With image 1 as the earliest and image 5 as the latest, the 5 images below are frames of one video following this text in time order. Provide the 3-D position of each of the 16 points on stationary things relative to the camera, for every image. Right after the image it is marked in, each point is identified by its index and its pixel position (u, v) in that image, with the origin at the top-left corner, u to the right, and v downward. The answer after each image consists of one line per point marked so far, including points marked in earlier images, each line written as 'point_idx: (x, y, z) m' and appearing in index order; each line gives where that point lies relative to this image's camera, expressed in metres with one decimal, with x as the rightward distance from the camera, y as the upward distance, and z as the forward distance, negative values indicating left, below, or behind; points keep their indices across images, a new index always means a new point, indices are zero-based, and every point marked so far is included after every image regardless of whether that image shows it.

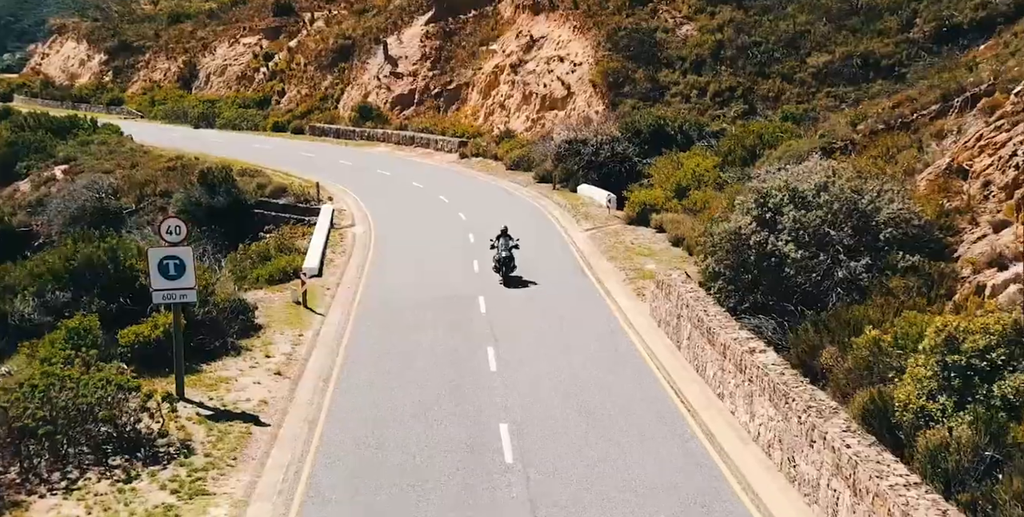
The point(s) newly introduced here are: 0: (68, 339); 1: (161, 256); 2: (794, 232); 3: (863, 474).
0: (-7.7, -1.4, +16.0) m
1: (-6.0, +0.1, +15.9) m
2: (+5.3, +0.6, +17.7) m
3: (+3.9, -2.3, +10.6) m
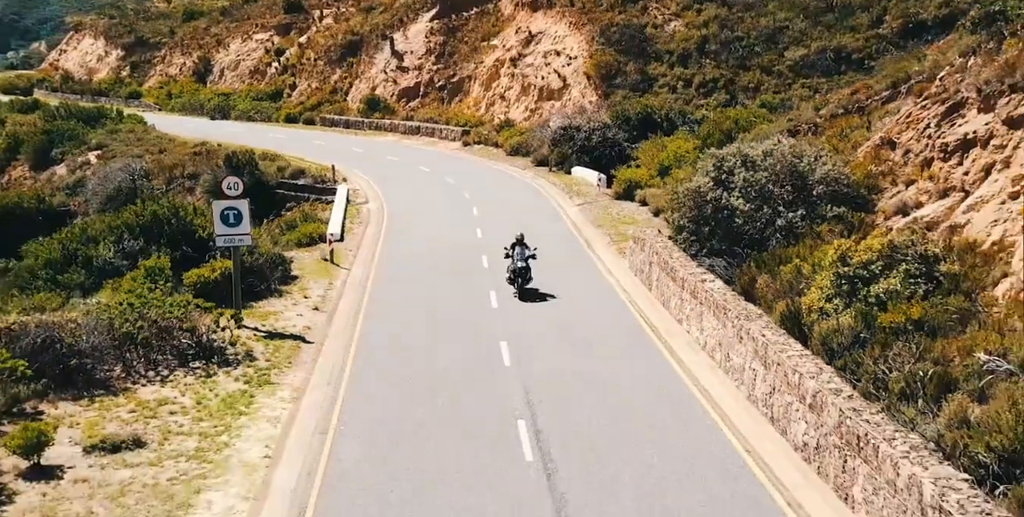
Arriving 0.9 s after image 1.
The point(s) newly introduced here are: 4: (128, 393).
0: (-7.7, -0.4, +19.6) m
1: (-6.1, +1.1, +19.5) m
2: (+5.3, +1.7, +21.3) m
3: (+3.9, -1.3, +14.2) m
4: (-6.5, -2.2, +15.6) m
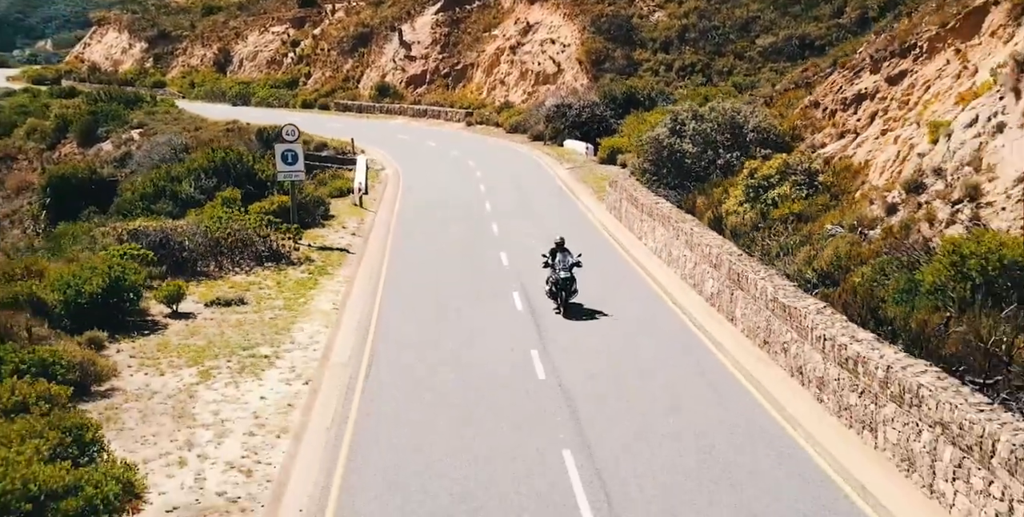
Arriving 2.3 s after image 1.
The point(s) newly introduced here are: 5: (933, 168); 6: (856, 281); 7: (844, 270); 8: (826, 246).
0: (-7.8, +1.5, +25.0) m
1: (-6.1, +2.9, +24.9) m
2: (+5.2, +3.5, +26.7) m
3: (+3.8, +0.6, +19.6) m
4: (-6.5, -0.4, +21.0) m
5: (+7.4, +1.6, +16.4) m
6: (+5.2, -0.3, +13.9) m
7: (+5.4, -0.2, +15.0) m
8: (+5.5, +0.2, +16.4) m
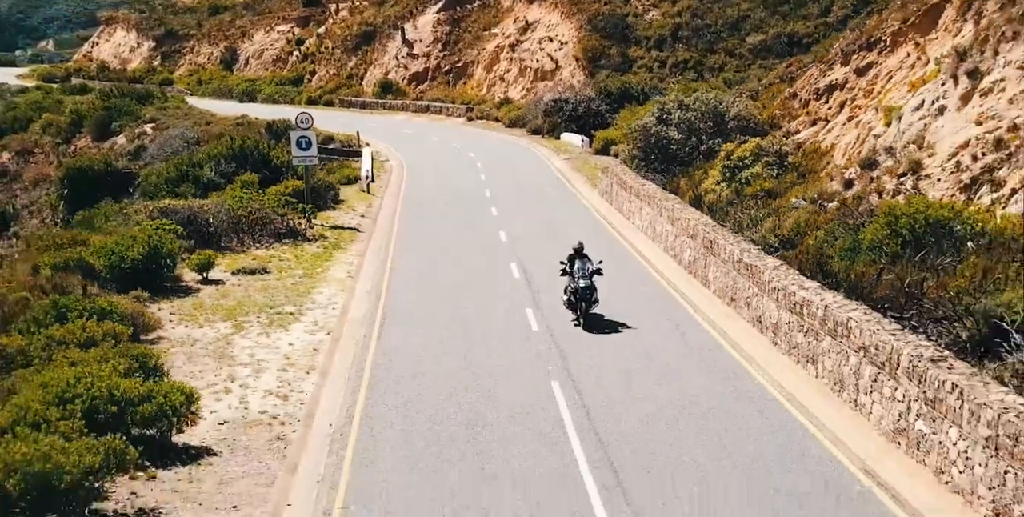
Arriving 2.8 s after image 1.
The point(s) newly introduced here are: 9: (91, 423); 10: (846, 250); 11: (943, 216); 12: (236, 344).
0: (-7.8, +2.1, +27.0) m
1: (-6.2, +3.5, +26.9) m
2: (+5.2, +4.1, +28.7) m
3: (+3.7, +1.2, +21.6) m
4: (-6.6, +0.2, +23.0) m
5: (+7.4, +2.2, +18.4) m
6: (+5.1, +0.3, +15.9) m
7: (+5.3, +0.4, +17.0) m
8: (+5.5, +0.8, +18.4) m
9: (-4.8, -1.9, +10.5) m
10: (+5.4, +0.1, +14.9) m
11: (+6.6, +0.6, +14.3) m
12: (-4.6, -1.4, +15.6) m
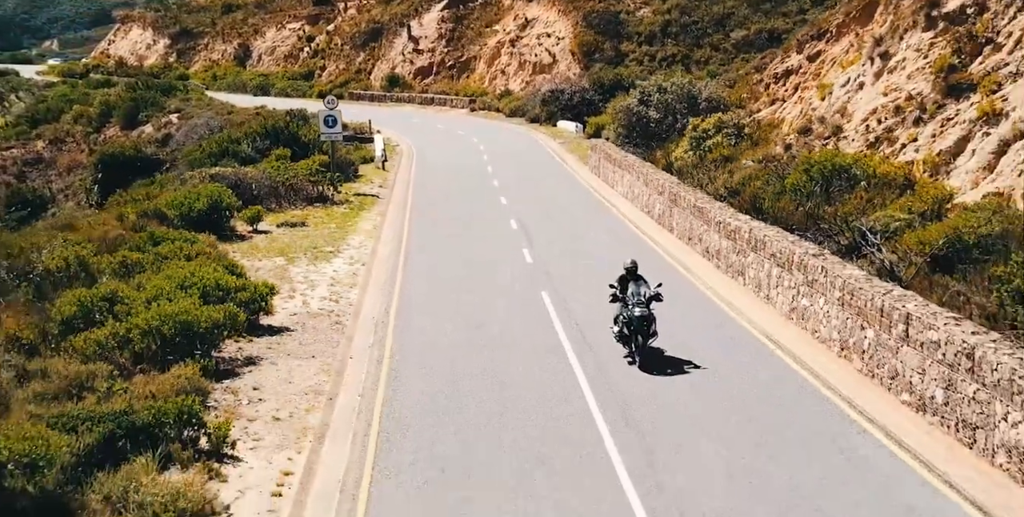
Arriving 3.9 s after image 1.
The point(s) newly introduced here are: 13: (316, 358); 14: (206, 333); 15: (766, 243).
0: (-7.8, +3.2, +31.0) m
1: (-6.2, +4.7, +30.9) m
2: (+5.2, +5.3, +32.7) m
3: (+3.7, +2.4, +25.6) m
4: (-6.6, +1.4, +27.0) m
5: (+7.3, +3.4, +22.3) m
6: (+5.1, +1.5, +19.9) m
7: (+5.3, +1.6, +21.0) m
8: (+5.4, +2.0, +22.3) m
9: (-4.8, -0.7, +14.5) m
10: (+5.3, +1.3, +18.9) m
11: (+6.6, +1.8, +18.3) m
12: (-4.7, -0.2, +19.6) m
13: (-2.9, -1.5, +13.8) m
14: (-4.3, -1.0, +13.0) m
15: (+4.3, +0.3, +15.9) m
